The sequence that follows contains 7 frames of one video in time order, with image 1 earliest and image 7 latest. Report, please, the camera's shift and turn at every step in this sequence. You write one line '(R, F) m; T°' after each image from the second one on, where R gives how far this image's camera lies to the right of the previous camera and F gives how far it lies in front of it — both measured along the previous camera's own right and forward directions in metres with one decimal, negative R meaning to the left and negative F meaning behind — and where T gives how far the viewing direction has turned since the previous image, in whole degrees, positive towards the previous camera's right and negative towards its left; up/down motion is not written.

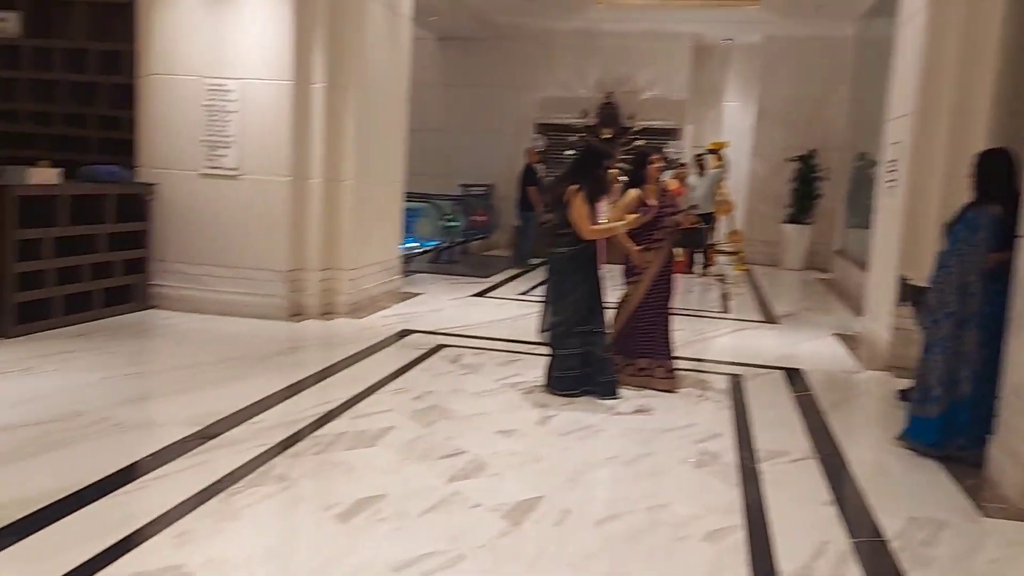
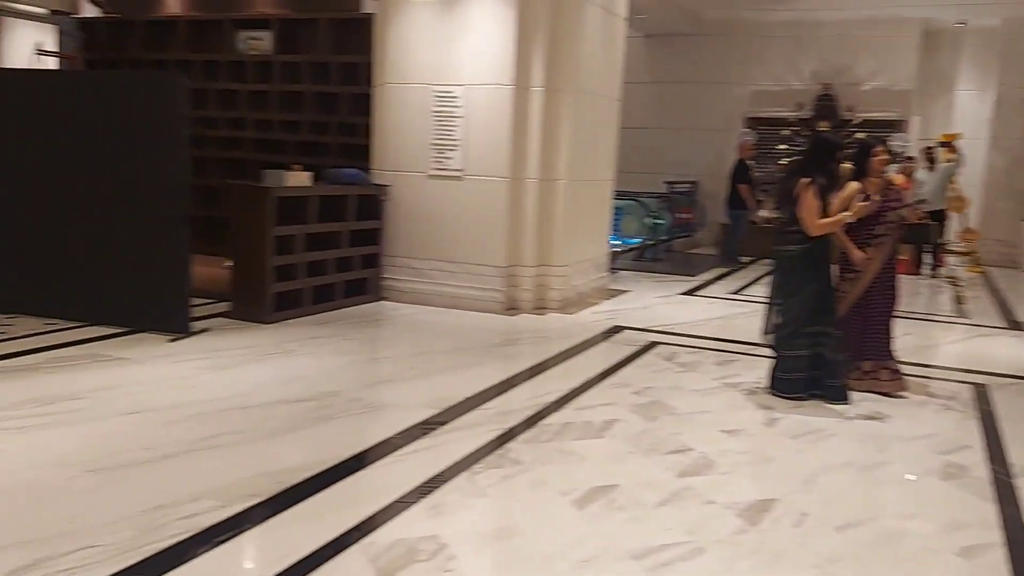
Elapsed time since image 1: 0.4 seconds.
(-0.2, -0.1) m; -13°
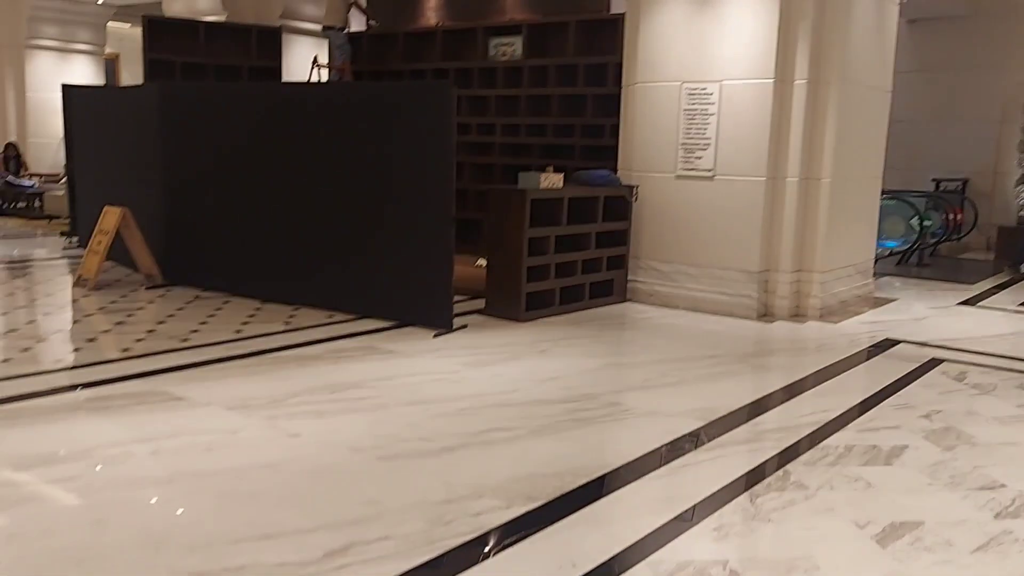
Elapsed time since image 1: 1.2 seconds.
(-0.2, +0.1) m; -15°
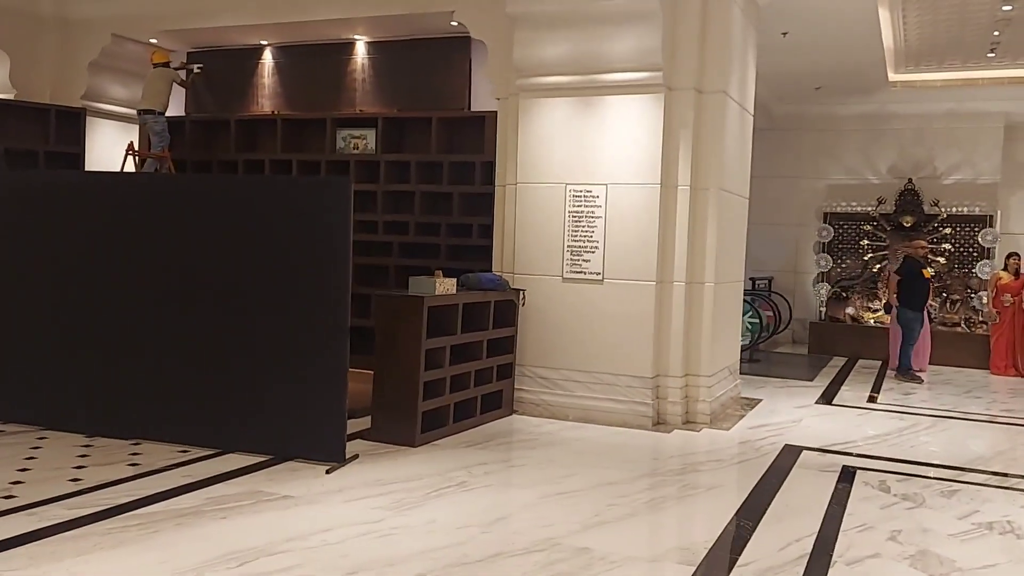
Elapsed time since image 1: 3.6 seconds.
(-0.6, +0.6) m; +15°
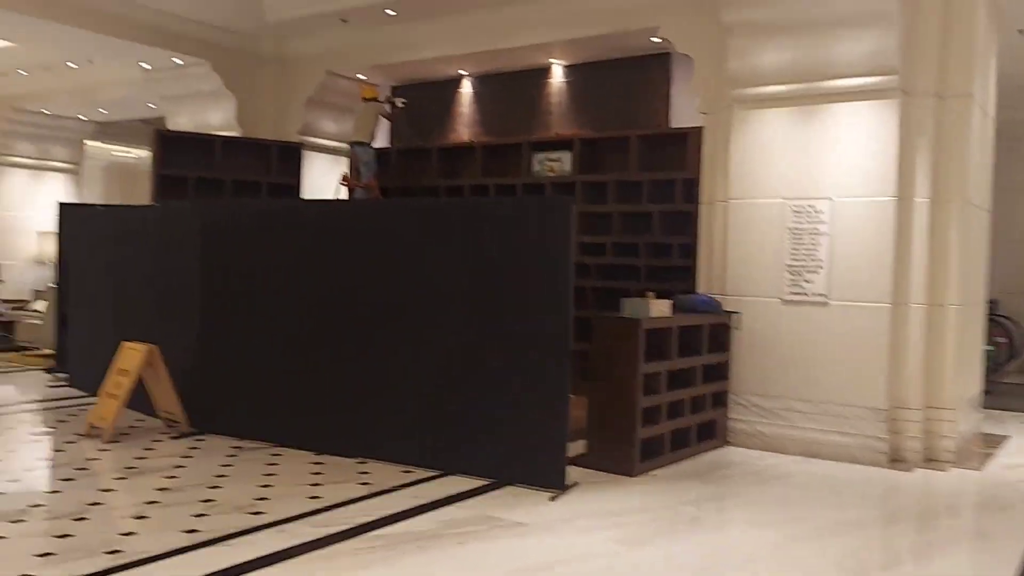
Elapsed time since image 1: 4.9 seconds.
(-0.3, +0.1) m; -11°
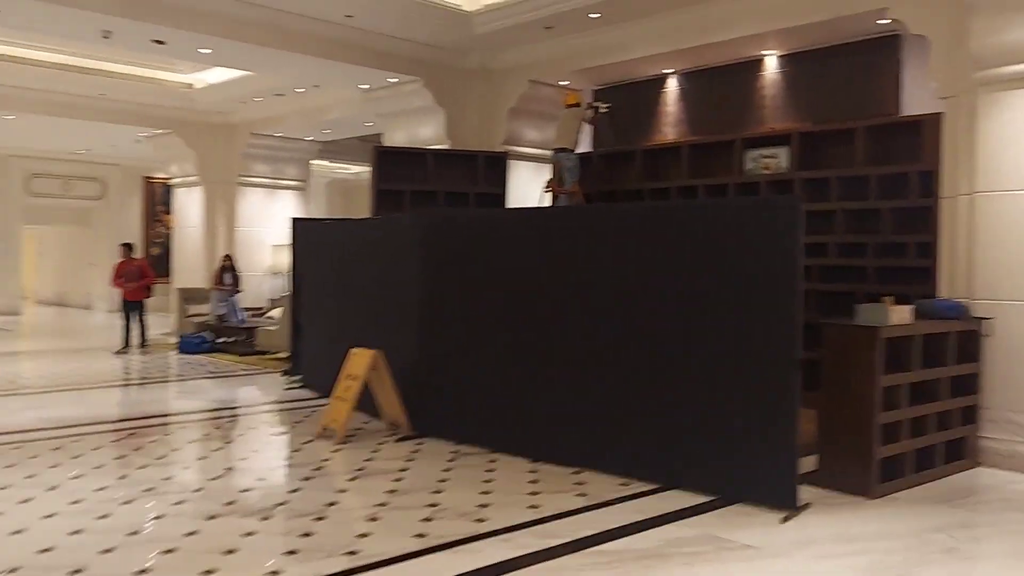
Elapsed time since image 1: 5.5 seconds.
(-0.1, +0.1) m; -13°
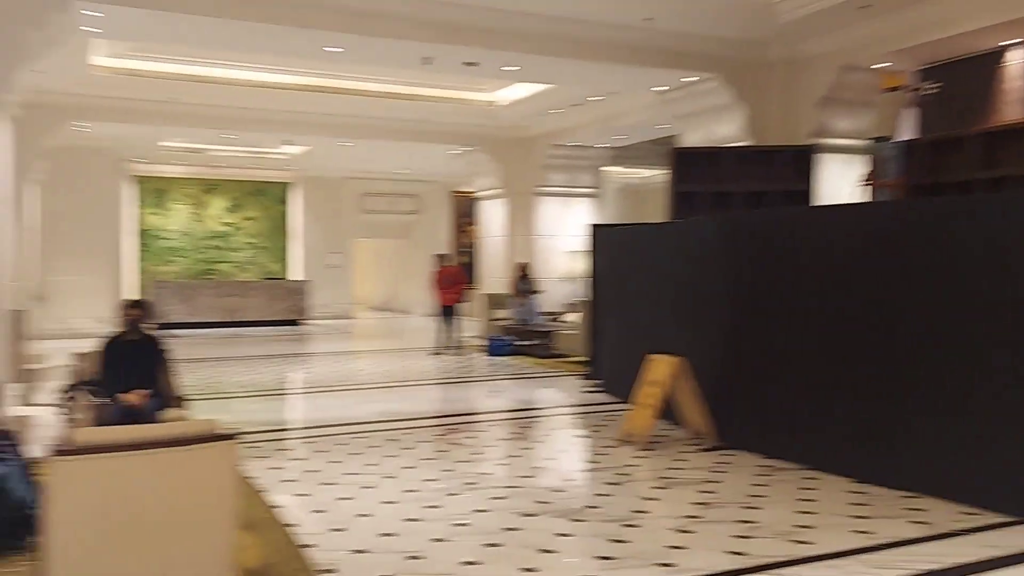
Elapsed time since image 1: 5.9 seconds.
(-0.1, +0.1) m; -19°
